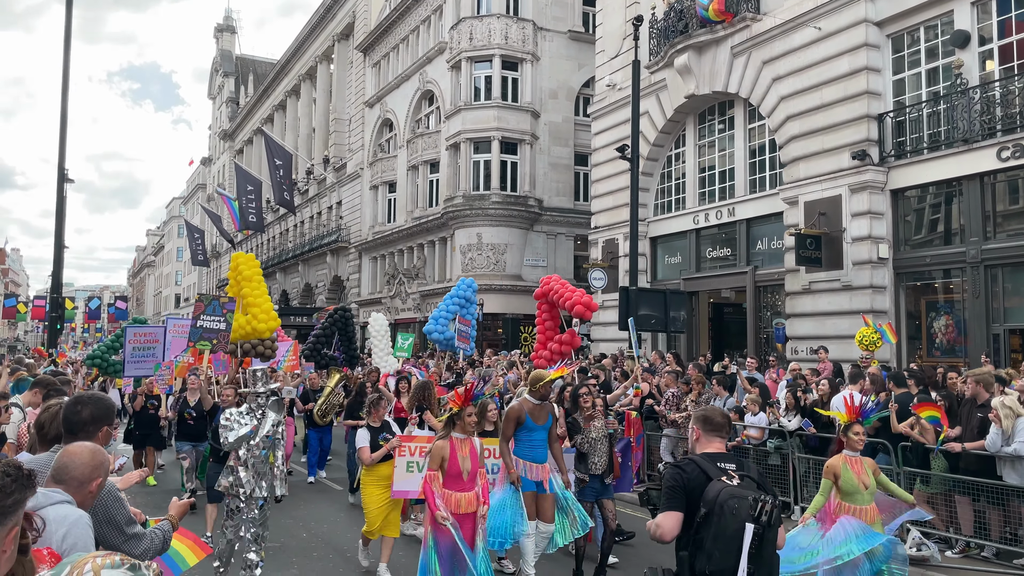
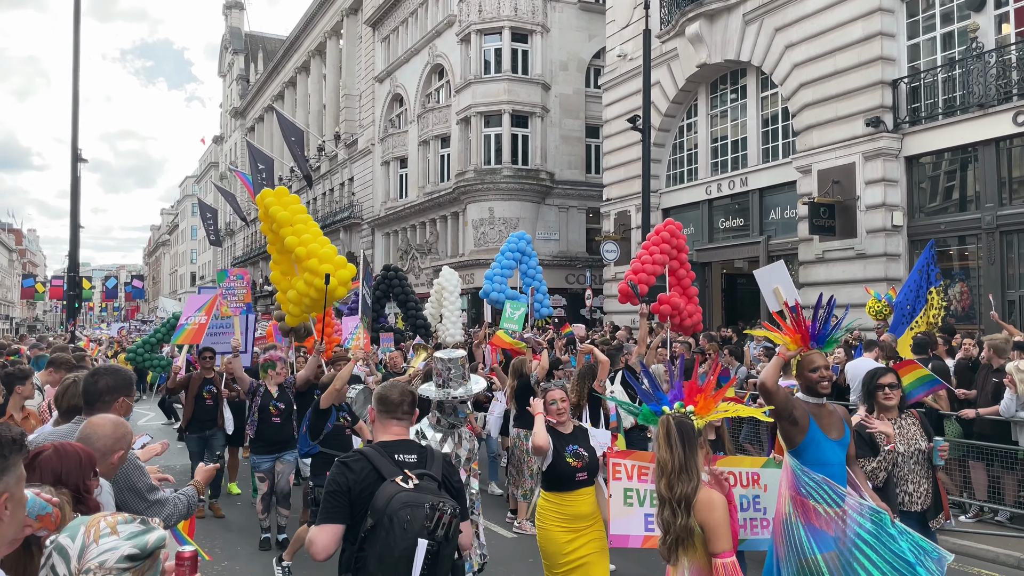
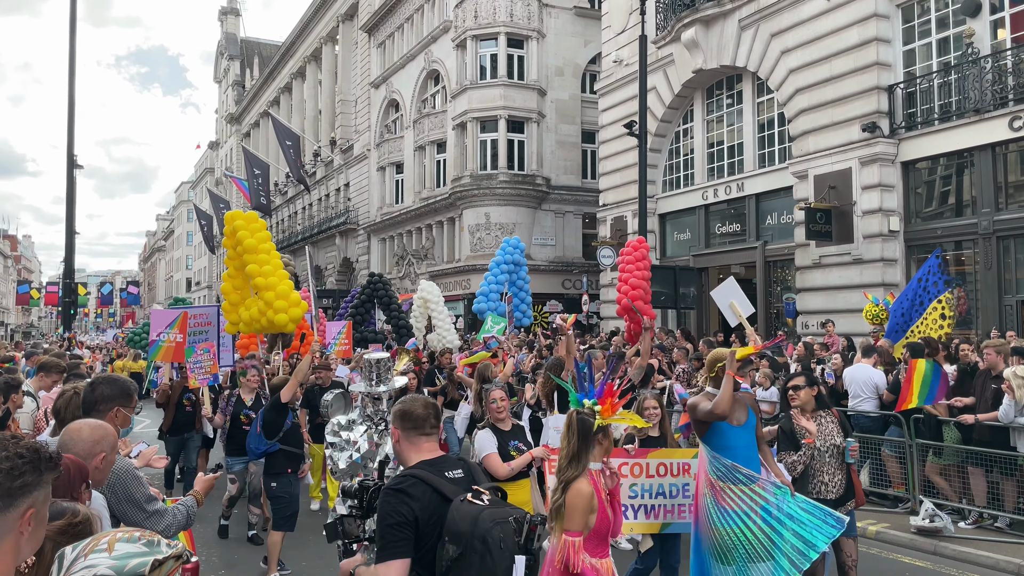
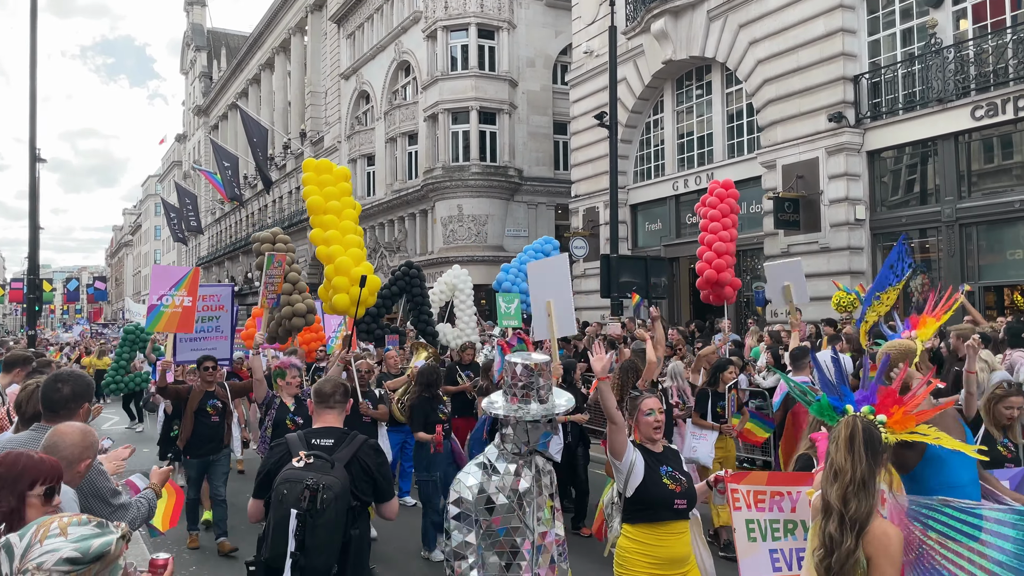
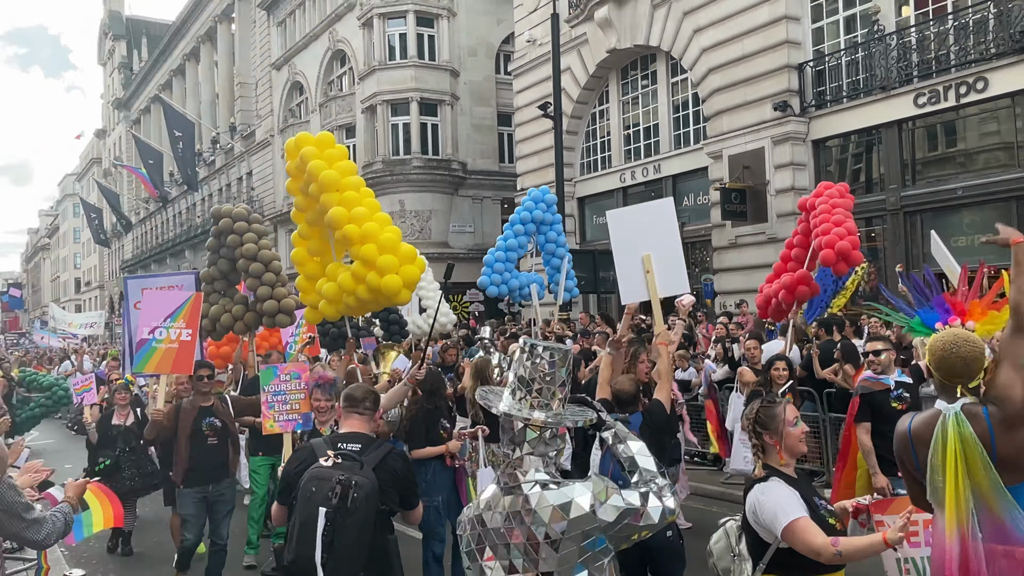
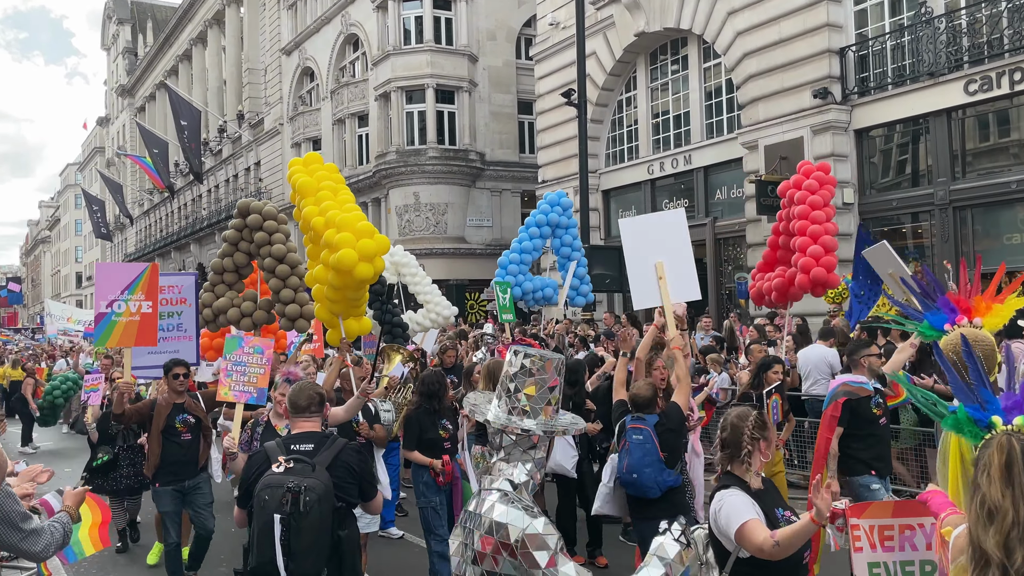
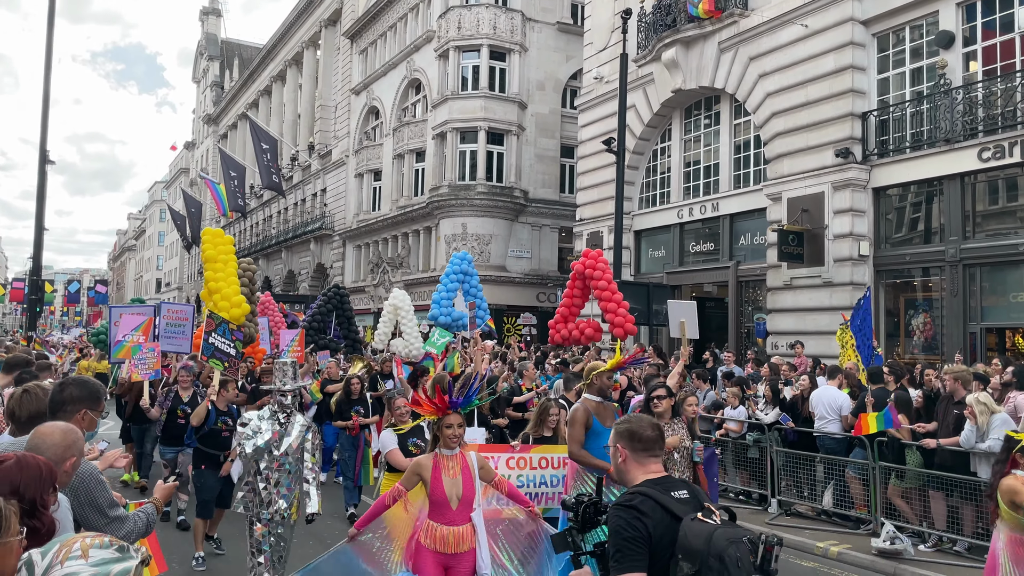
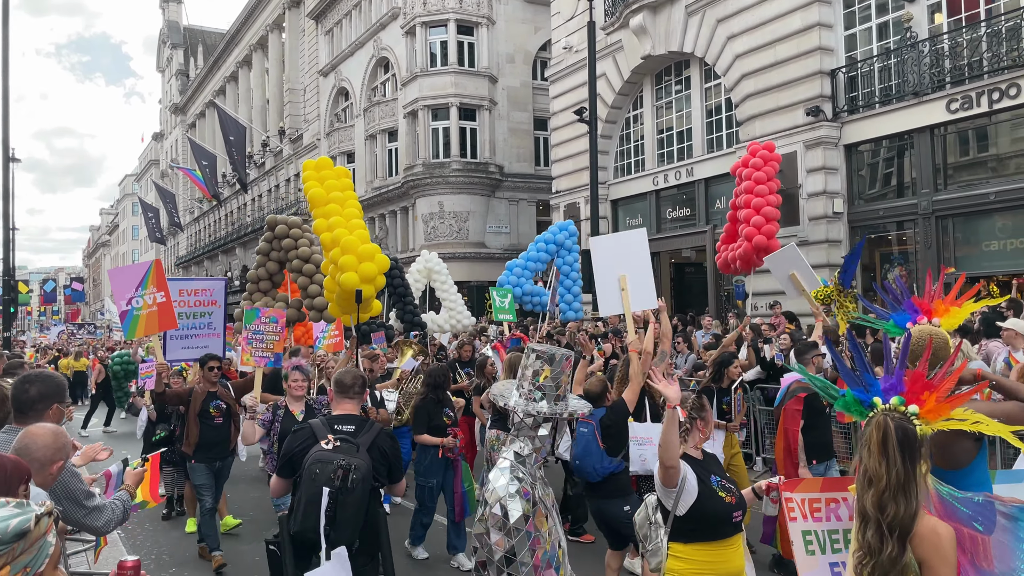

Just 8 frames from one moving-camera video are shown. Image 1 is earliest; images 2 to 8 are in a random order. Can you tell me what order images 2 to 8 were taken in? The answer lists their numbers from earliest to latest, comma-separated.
7, 3, 2, 4, 8, 6, 5
